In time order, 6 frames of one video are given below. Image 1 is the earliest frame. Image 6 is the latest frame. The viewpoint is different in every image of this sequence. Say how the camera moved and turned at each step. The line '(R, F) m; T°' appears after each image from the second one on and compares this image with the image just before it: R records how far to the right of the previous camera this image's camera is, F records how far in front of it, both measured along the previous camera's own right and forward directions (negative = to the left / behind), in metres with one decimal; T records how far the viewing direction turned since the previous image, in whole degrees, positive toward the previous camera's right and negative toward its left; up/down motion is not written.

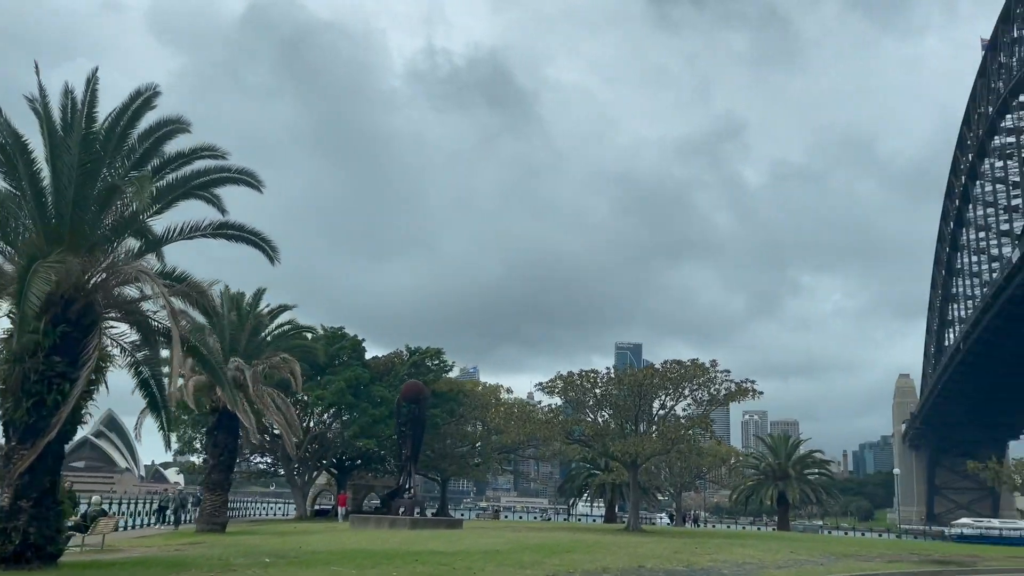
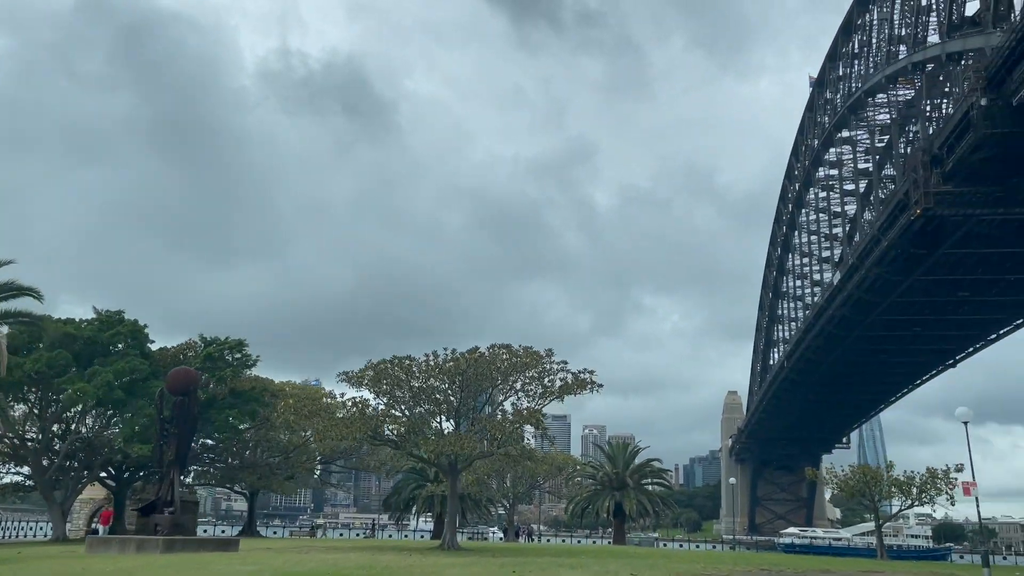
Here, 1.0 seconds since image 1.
(+0.4, +1.3) m; +10°
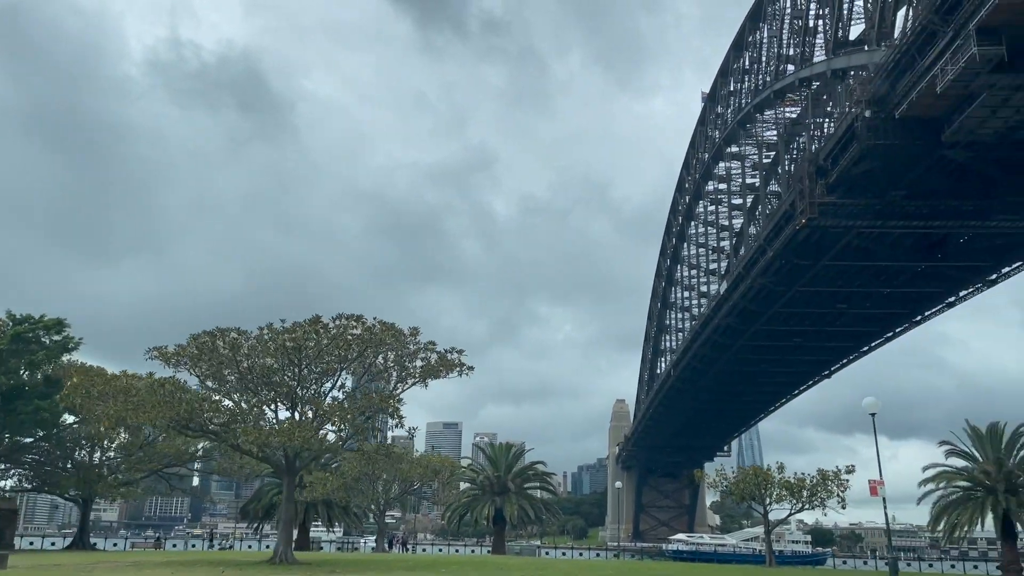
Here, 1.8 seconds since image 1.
(+0.3, +1.1) m; +7°
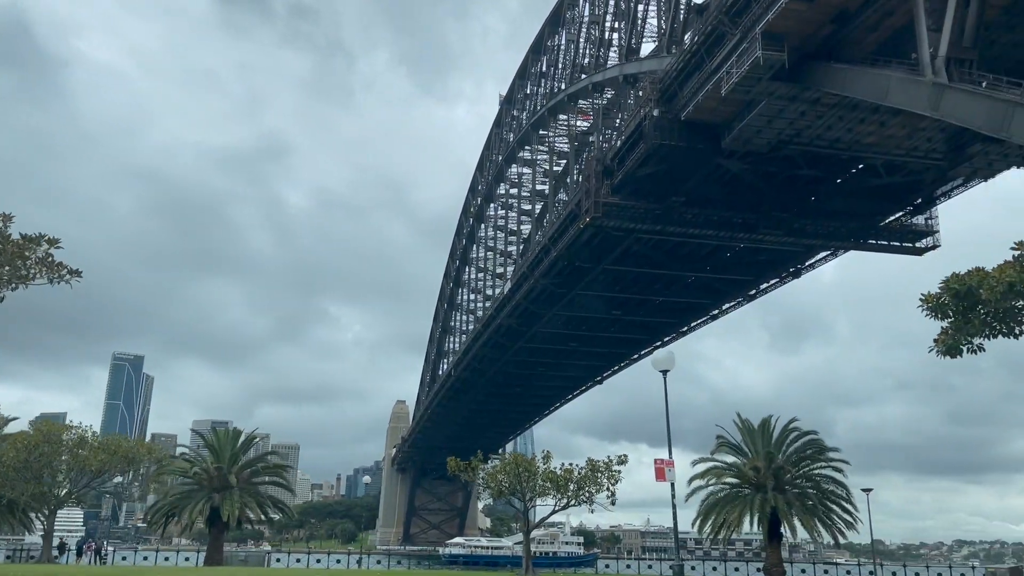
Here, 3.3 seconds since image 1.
(+0.7, +1.9) m; +14°
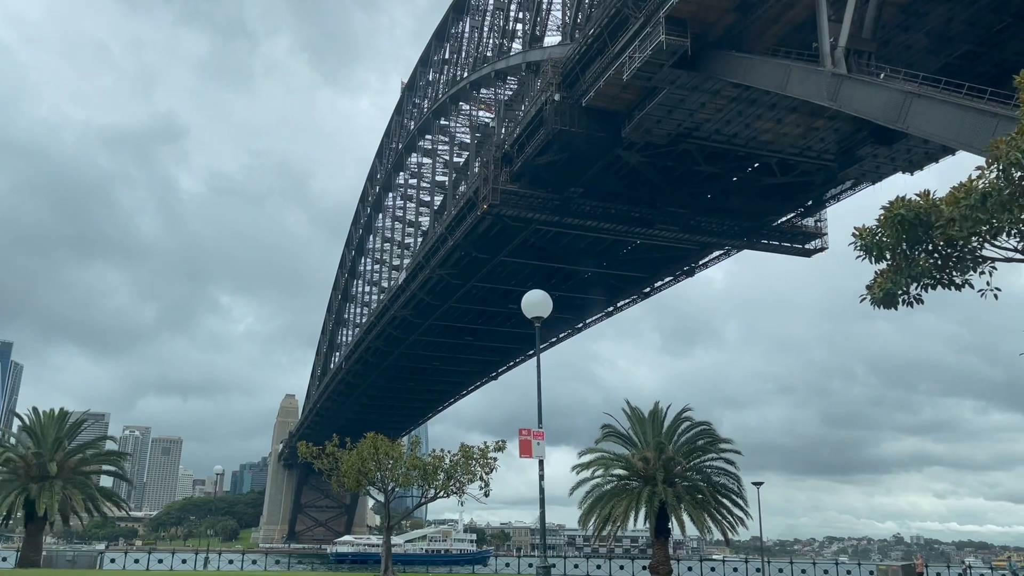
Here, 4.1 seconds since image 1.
(+0.3, +1.0) m; +7°
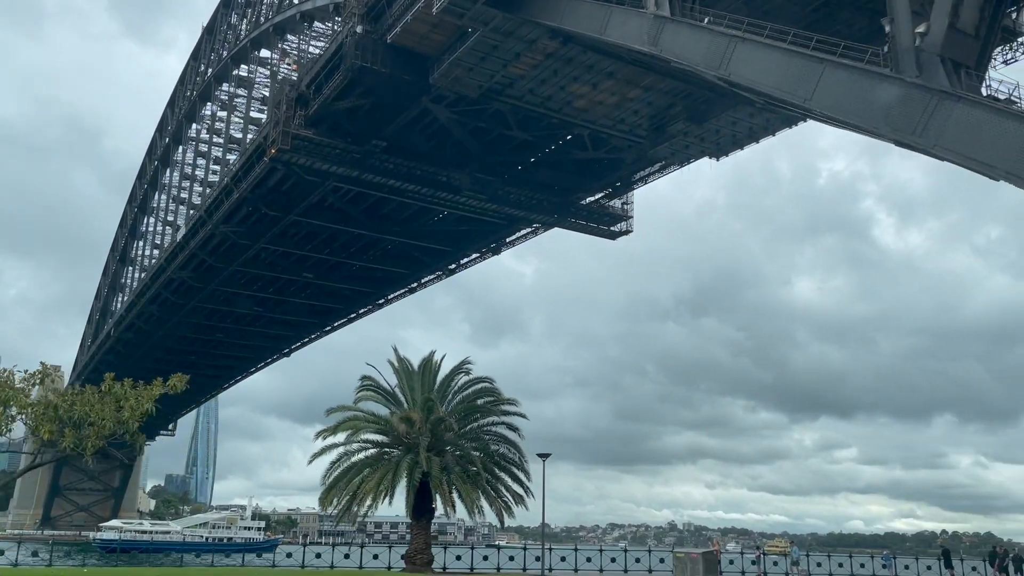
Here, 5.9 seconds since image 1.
(+0.7, +2.2) m; +13°
